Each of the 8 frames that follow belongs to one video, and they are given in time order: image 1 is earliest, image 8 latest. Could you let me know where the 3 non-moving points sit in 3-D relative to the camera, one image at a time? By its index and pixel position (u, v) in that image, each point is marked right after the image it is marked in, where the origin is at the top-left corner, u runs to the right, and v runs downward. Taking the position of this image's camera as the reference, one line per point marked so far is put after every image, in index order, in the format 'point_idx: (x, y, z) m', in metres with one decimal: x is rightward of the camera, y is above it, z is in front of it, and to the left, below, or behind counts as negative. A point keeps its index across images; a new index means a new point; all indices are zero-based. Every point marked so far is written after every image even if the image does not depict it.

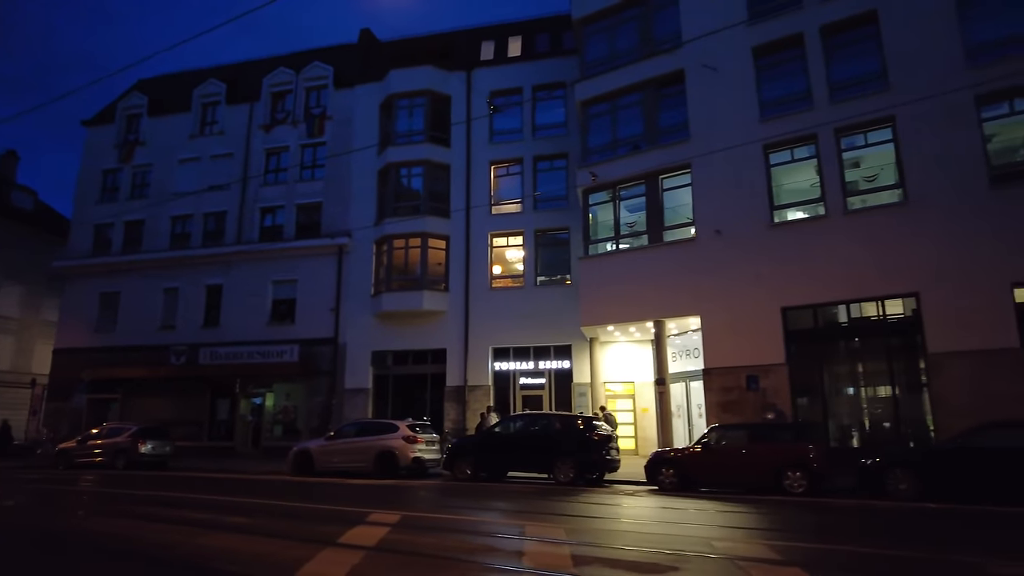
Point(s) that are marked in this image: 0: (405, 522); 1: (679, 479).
0: (-1.6, -3.4, +10.0) m
1: (+3.4, -4.0, +14.4) m
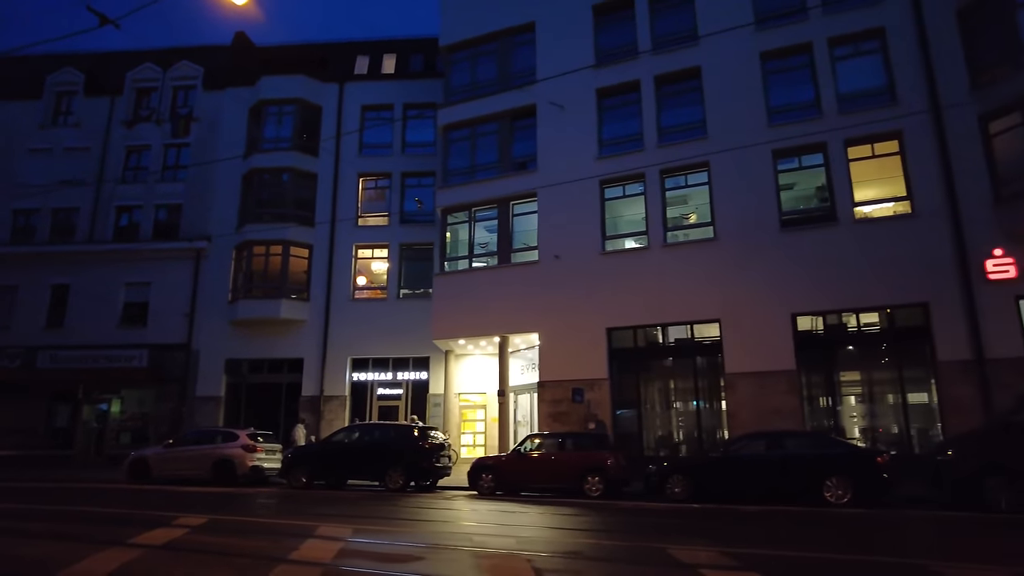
0: (-4.7, -3.6, +10.5) m
1: (-0.4, -4.5, +15.7) m
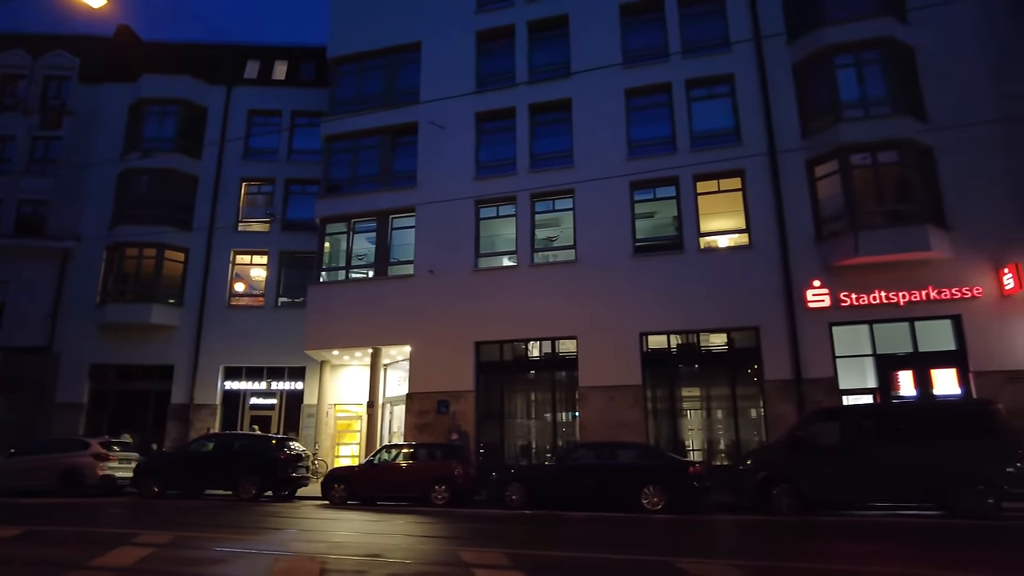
0: (-7.4, -3.8, +10.4) m
1: (-3.9, -4.8, +16.1) m
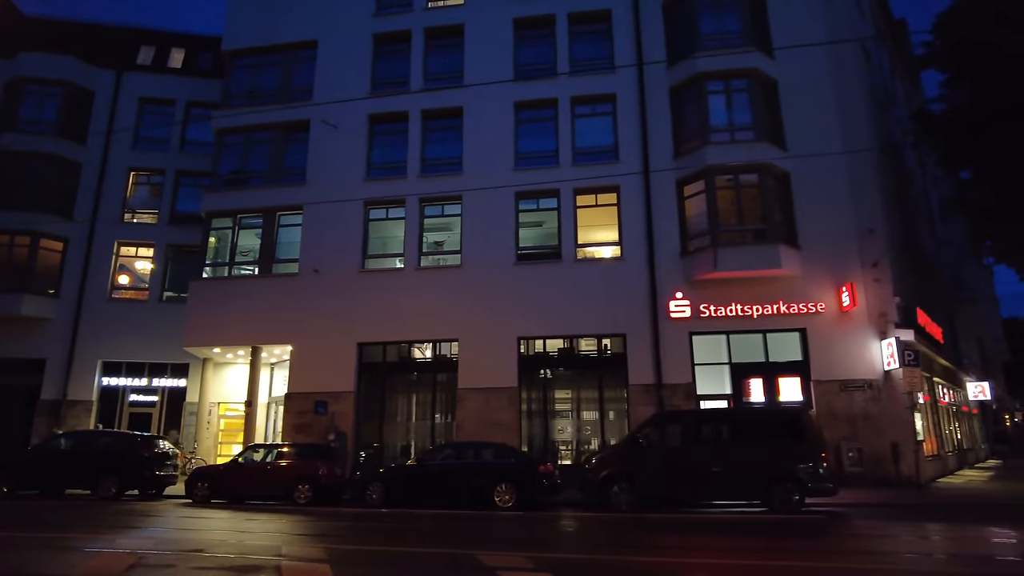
0: (-9.9, -3.6, +10.0) m
1: (-7.1, -4.8, +16.0) m
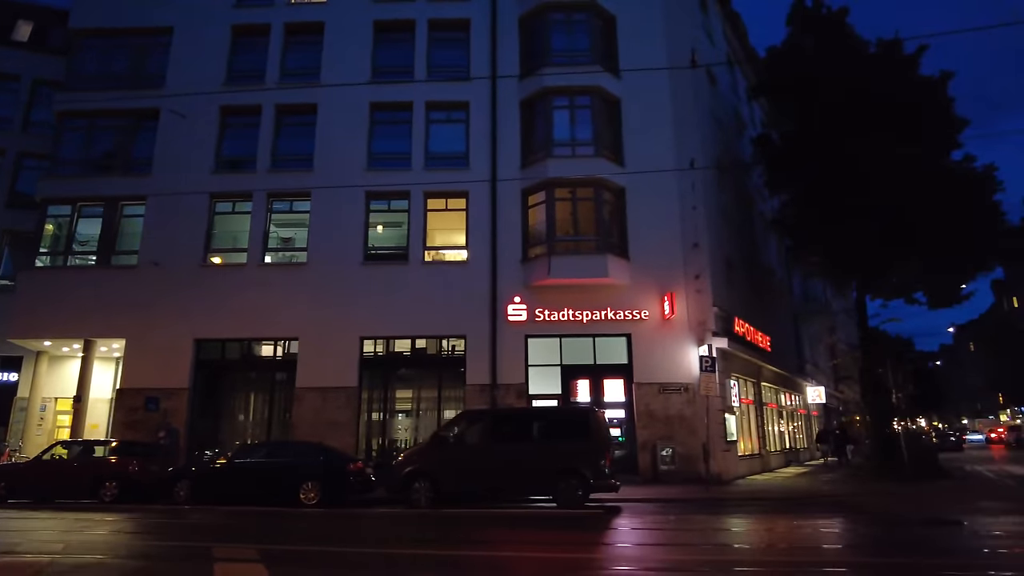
0: (-13.4, -3.4, +9.1) m
1: (-11.3, -4.6, +15.4) m
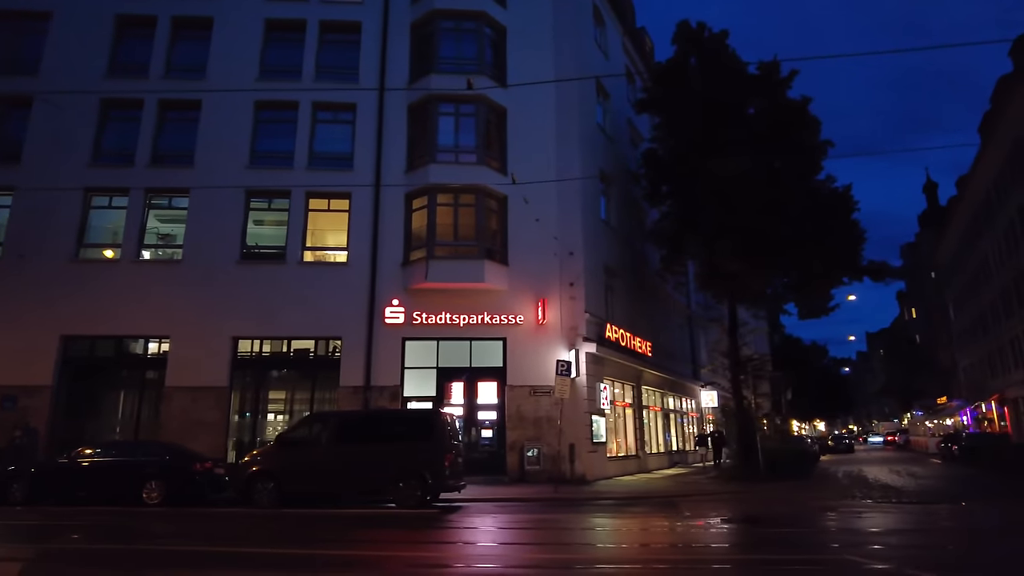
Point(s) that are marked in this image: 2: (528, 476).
0: (-16.2, -3.1, +8.2) m
1: (-14.7, -4.4, +14.7) m
2: (+0.5, -5.5, +19.8) m
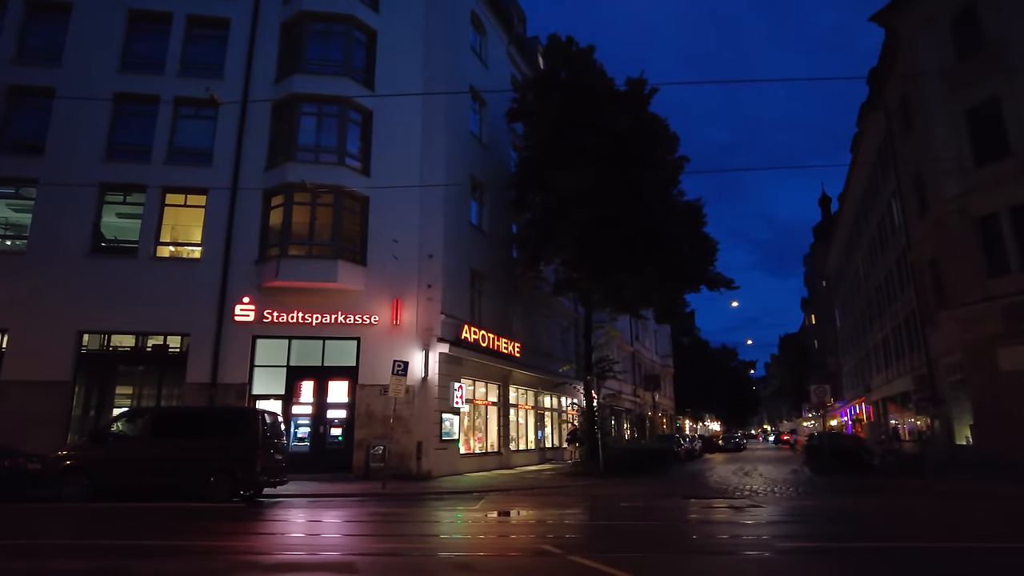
0: (-19.6, -2.8, +7.3) m
1: (-18.7, -4.1, +13.8) m
2: (-4.1, -5.5, +20.4) m
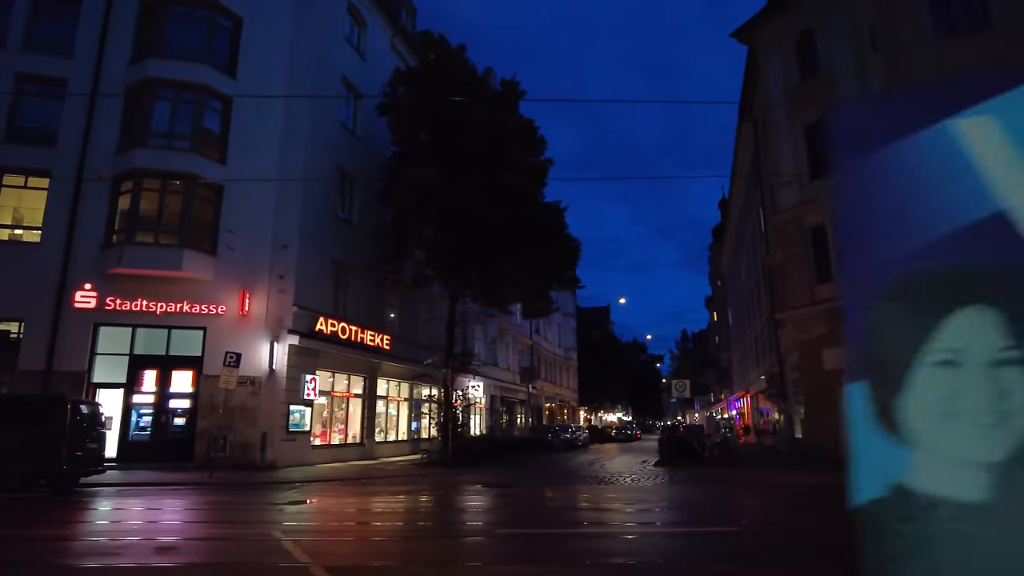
0: (-22.8, -2.3, +5.8) m
1: (-22.6, -3.5, +12.4) m
2: (-8.8, -5.2, +20.4) m
